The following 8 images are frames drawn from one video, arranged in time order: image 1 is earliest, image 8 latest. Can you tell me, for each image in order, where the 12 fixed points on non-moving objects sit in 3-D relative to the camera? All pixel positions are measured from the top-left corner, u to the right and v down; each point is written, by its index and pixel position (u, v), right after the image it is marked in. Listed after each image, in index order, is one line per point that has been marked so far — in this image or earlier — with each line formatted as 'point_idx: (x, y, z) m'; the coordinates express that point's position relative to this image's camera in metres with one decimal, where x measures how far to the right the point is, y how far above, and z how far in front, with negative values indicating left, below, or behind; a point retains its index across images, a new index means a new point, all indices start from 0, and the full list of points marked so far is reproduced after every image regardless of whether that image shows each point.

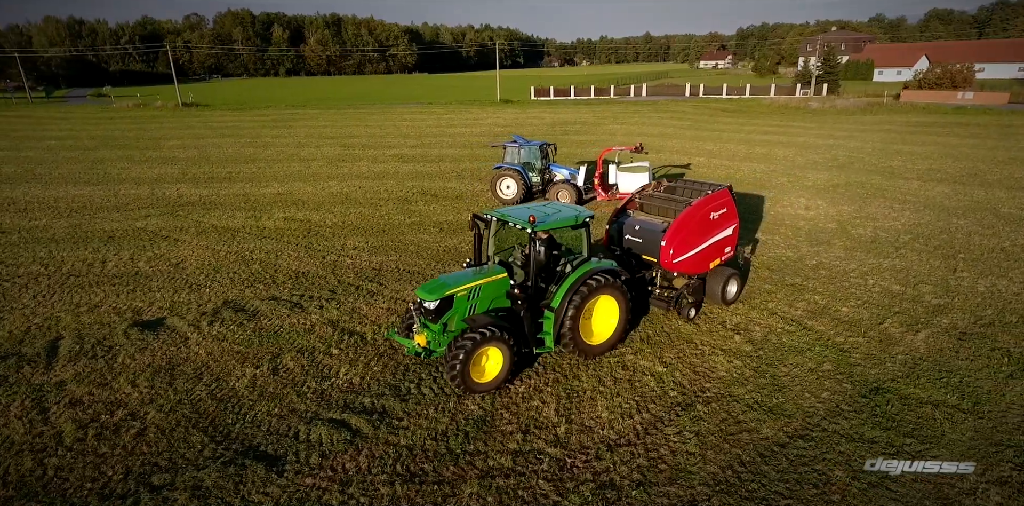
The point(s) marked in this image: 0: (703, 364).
0: (+2.0, -1.2, +5.8) m
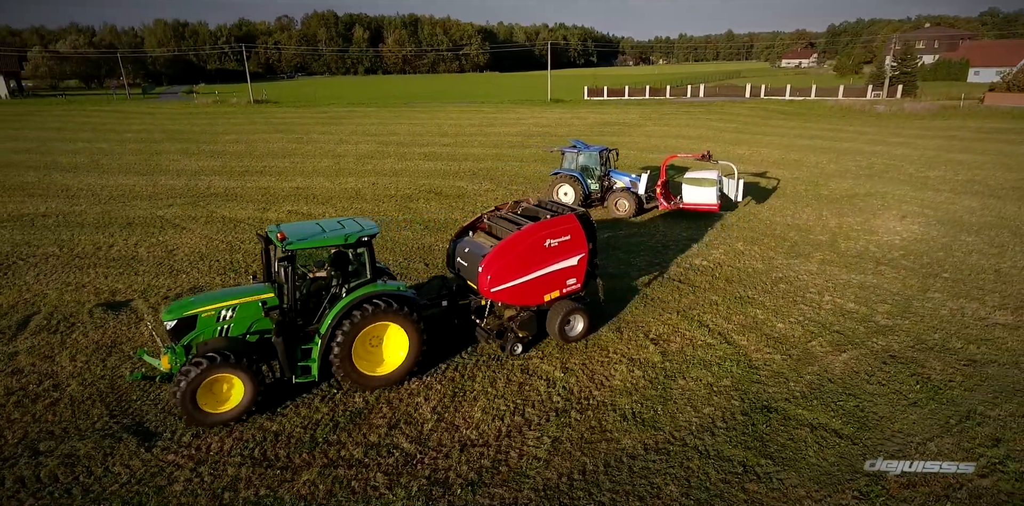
0: (+0.9, -1.3, +5.7) m
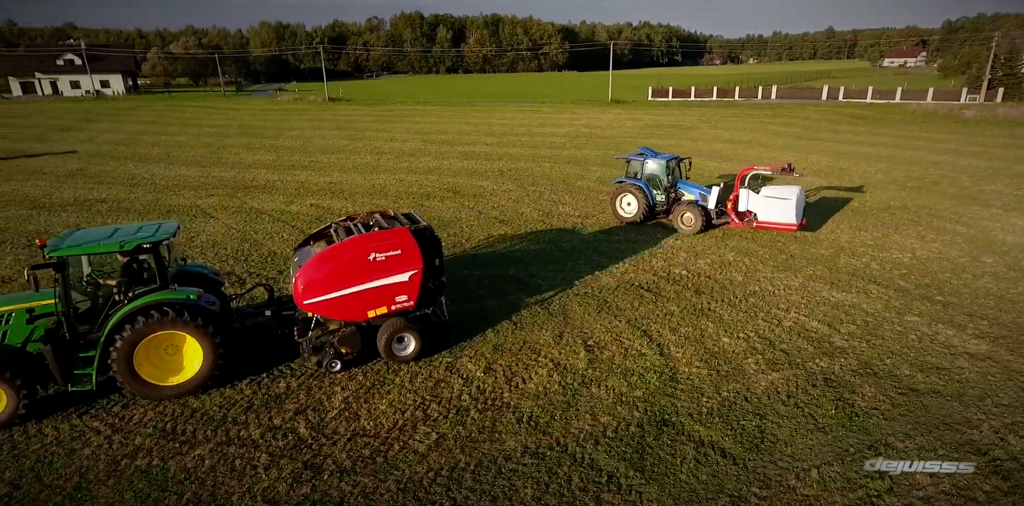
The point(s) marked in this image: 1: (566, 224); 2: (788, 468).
0: (0.0, -1.3, +5.8) m
1: (+1.5, +0.8, +12.5) m
2: (+2.4, -1.7, +4.3) m
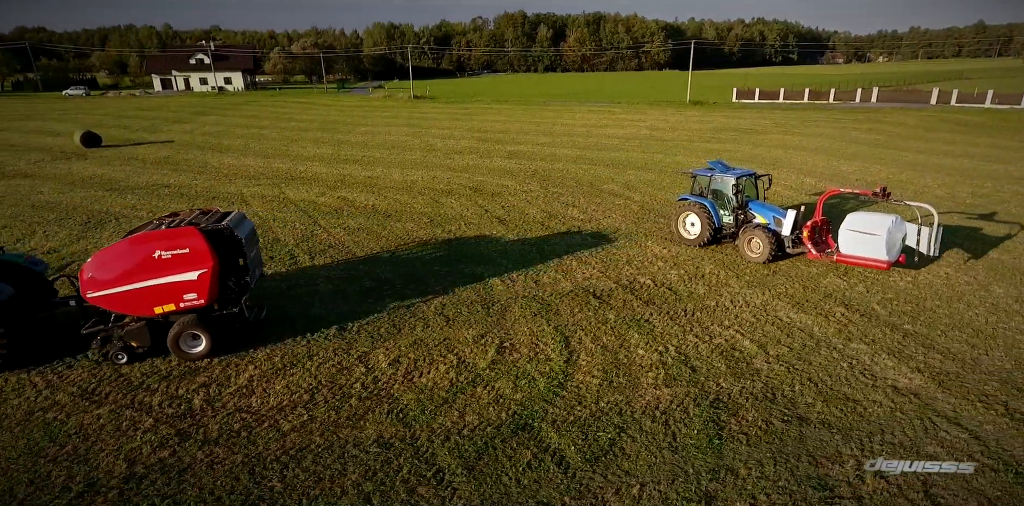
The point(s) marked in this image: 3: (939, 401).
0: (-1.1, -1.3, +6.1) m
1: (+1.4, +0.7, +12.5) m
2: (+1.0, -1.8, +4.3) m
3: (+4.1, -1.4, +5.1) m
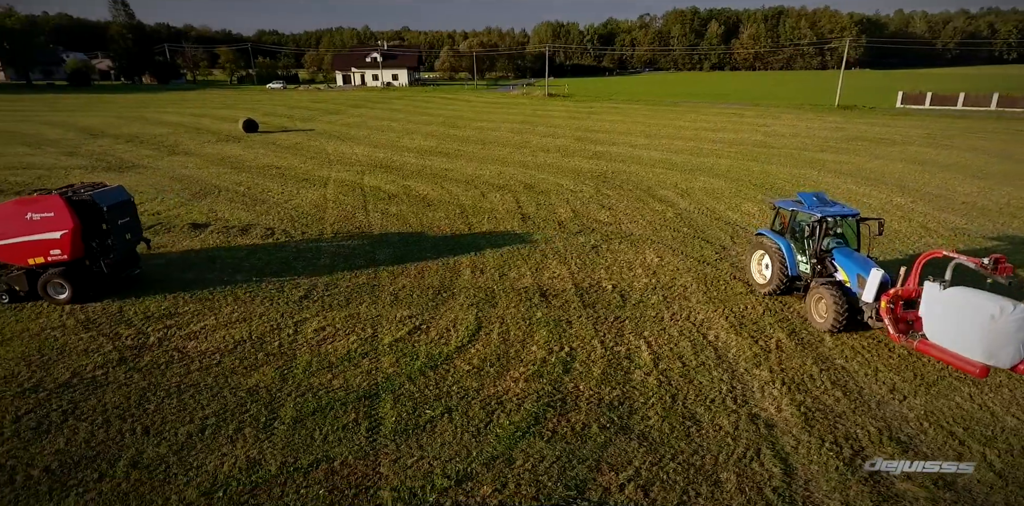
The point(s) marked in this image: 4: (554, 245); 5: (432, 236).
0: (-2.3, -1.1, +6.9) m
1: (+1.7, +0.7, +12.5) m
2: (-0.8, -1.8, +4.7) m
3: (+2.5, -1.6, +4.8) m
4: (+0.9, +0.2, +11.0) m
5: (-1.8, +0.4, +11.9) m
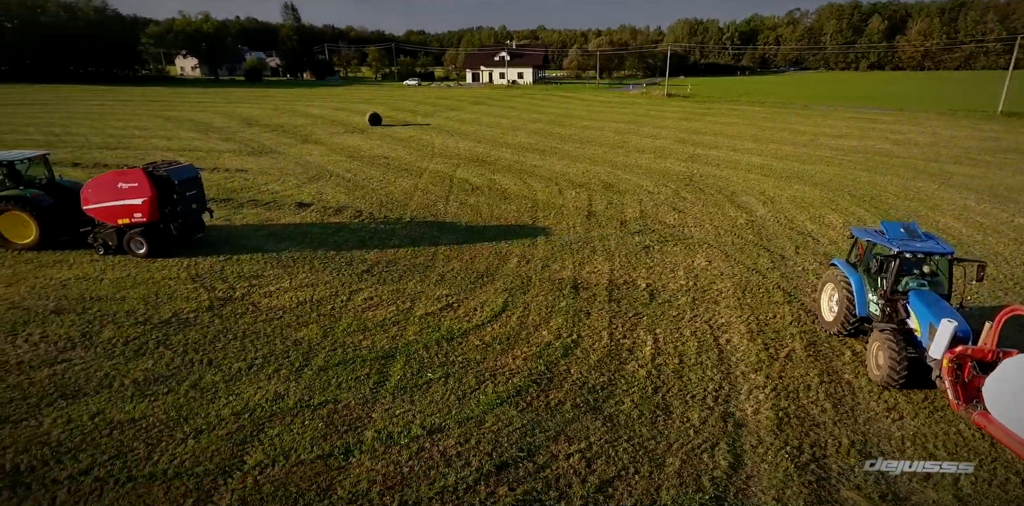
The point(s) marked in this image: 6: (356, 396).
0: (-2.0, -0.8, +7.9) m
1: (+3.2, +0.7, +12.6) m
2: (-1.0, -1.6, +5.4) m
3: (+2.2, -1.6, +4.8) m
4: (+2.0, +0.3, +11.3) m
5: (-0.4, +0.6, +12.7) m
6: (-1.6, -1.5, +5.6) m
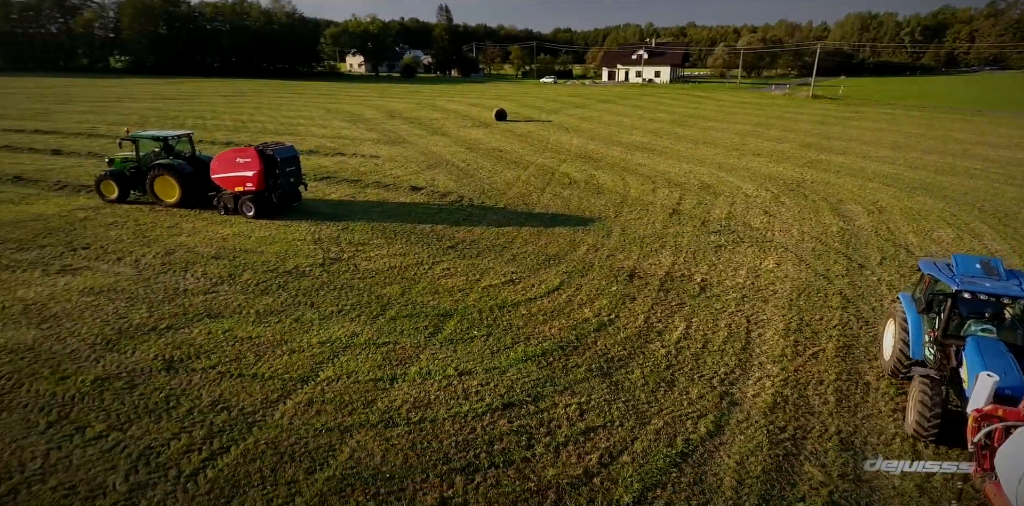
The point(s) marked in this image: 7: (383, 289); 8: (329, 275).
0: (-1.1, -0.4, +9.1) m
1: (+5.2, +0.7, +12.5) m
2: (-0.7, -1.2, +6.5) m
3: (+2.2, -1.6, +5.2) m
4: (+3.7, +0.3, +11.5) m
5: (+1.7, +0.9, +13.4) m
6: (-1.3, -1.1, +6.7) m
7: (-2.1, -0.5, +8.4) m
8: (-3.1, -0.3, +8.9) m
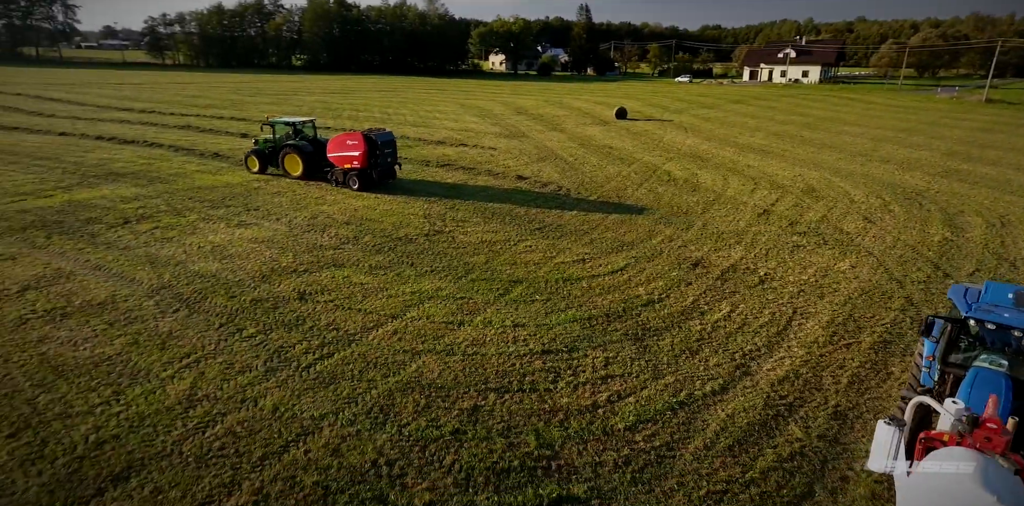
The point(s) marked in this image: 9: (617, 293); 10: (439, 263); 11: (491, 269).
0: (+0.3, 0.0, +10.2) m
1: (+7.2, +0.6, +12.2) m
2: (0.0, -0.8, +7.6) m
3: (+2.6, -1.4, +5.7) m
4: (+5.5, +0.3, +11.6) m
5: (+4.0, +1.1, +13.8) m
6: (-0.5, -0.6, +8.0) m
7: (-0.8, 0.0, +9.8) m
8: (-1.7, +0.3, +10.5) m
9: (+1.6, -0.6, +8.3) m
10: (-1.3, -0.1, +9.4) m
11: (-0.4, -0.2, +9.2) m
